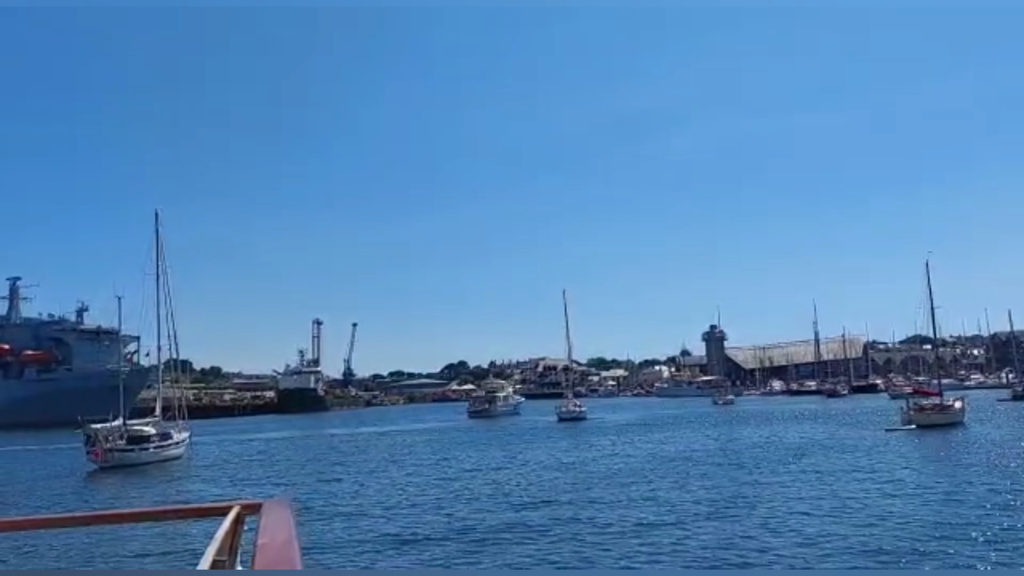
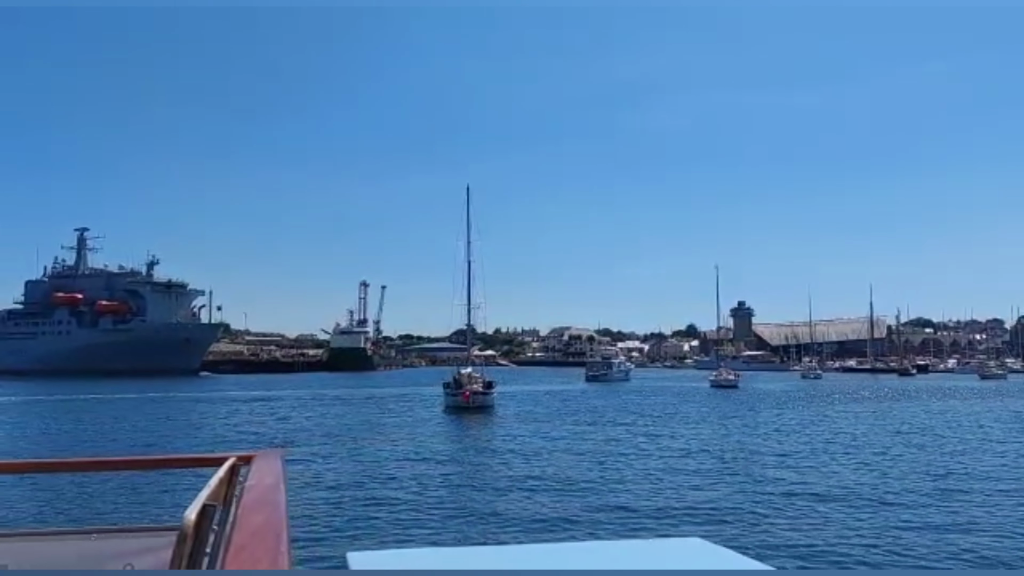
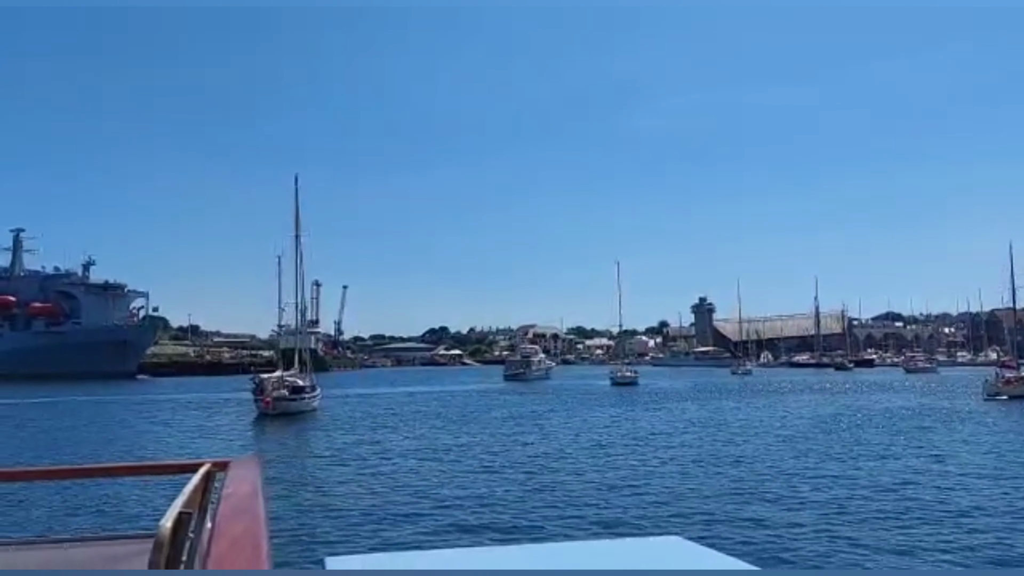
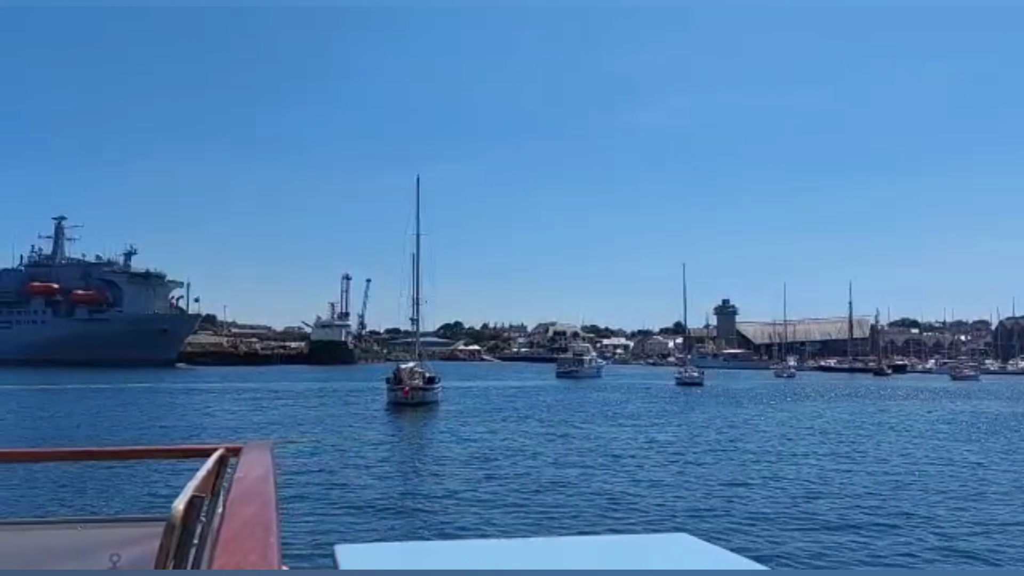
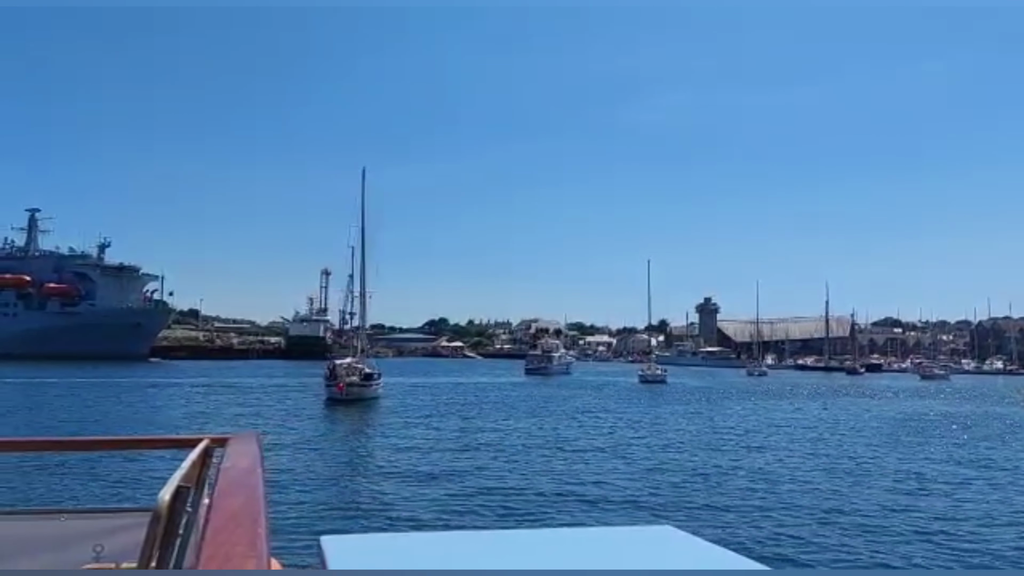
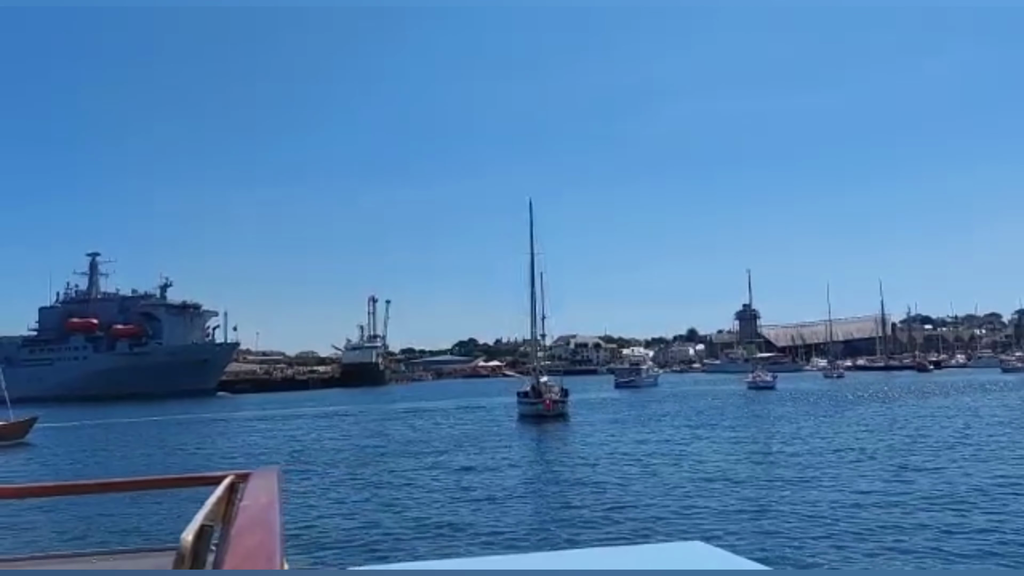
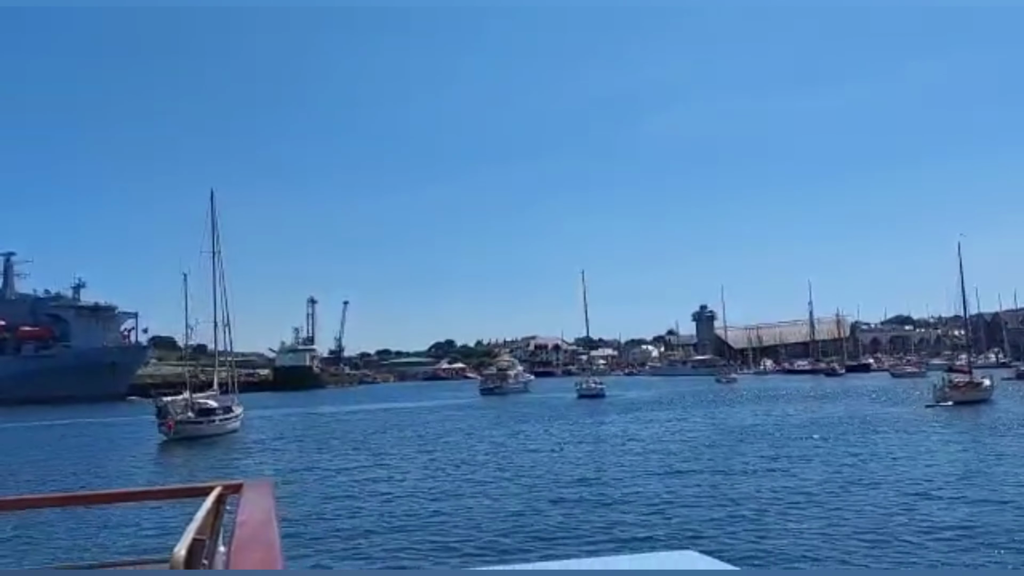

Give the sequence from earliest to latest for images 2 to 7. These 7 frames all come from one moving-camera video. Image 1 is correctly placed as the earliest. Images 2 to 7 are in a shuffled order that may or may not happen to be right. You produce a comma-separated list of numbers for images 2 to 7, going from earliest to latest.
7, 3, 5, 4, 2, 6
